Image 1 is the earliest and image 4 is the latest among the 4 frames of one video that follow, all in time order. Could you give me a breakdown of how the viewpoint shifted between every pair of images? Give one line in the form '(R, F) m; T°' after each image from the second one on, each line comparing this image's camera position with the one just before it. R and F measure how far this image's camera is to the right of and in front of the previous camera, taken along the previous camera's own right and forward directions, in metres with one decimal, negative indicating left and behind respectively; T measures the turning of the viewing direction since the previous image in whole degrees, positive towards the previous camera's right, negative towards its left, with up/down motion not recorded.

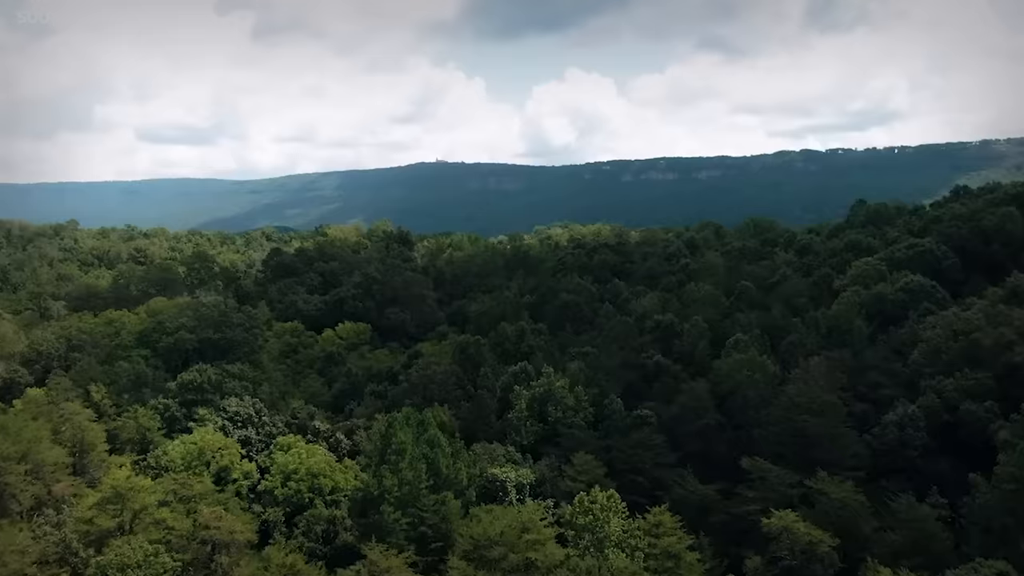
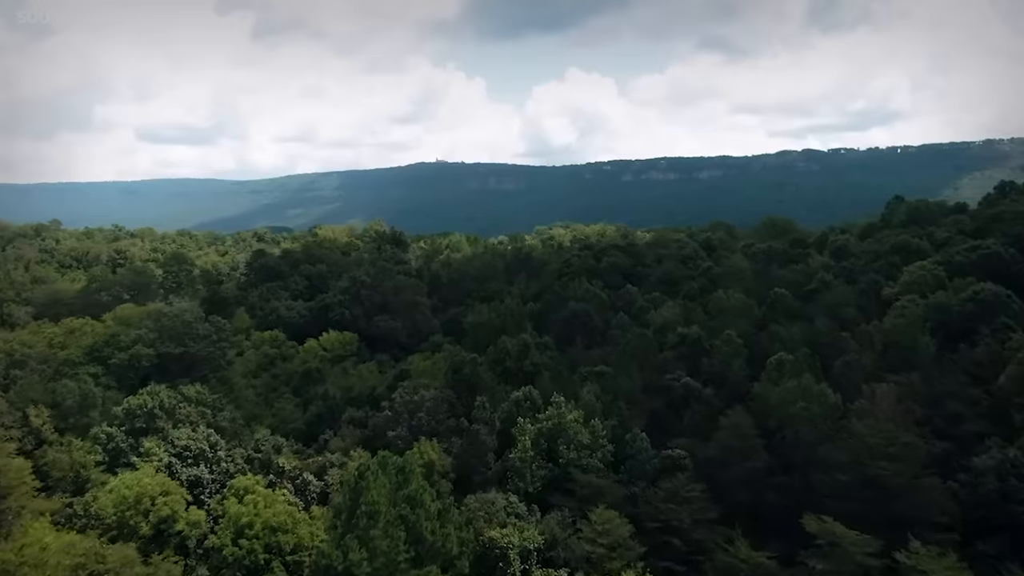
(-0.2, +7.1) m; 0°
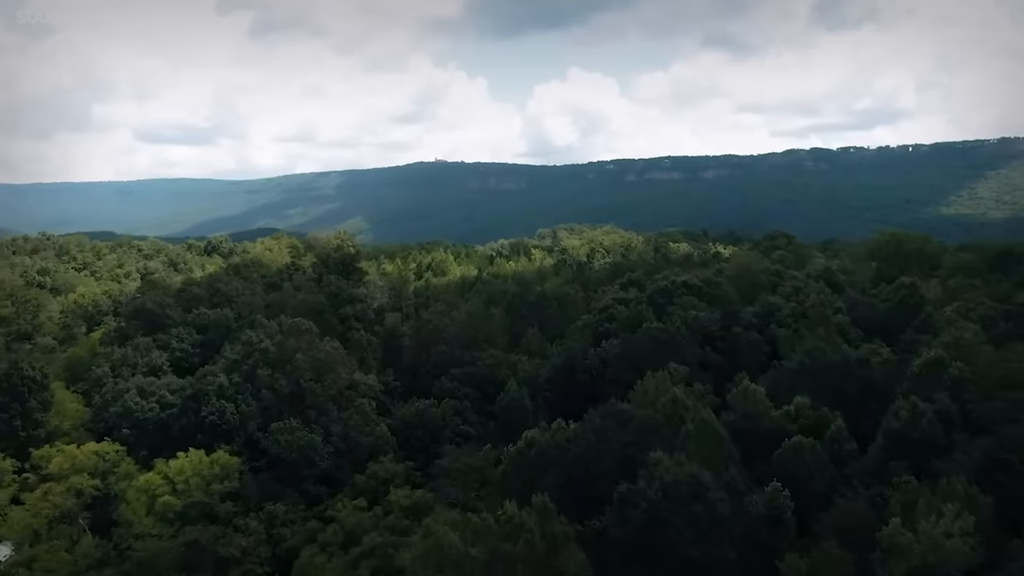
(-0.5, +31.3) m; 0°
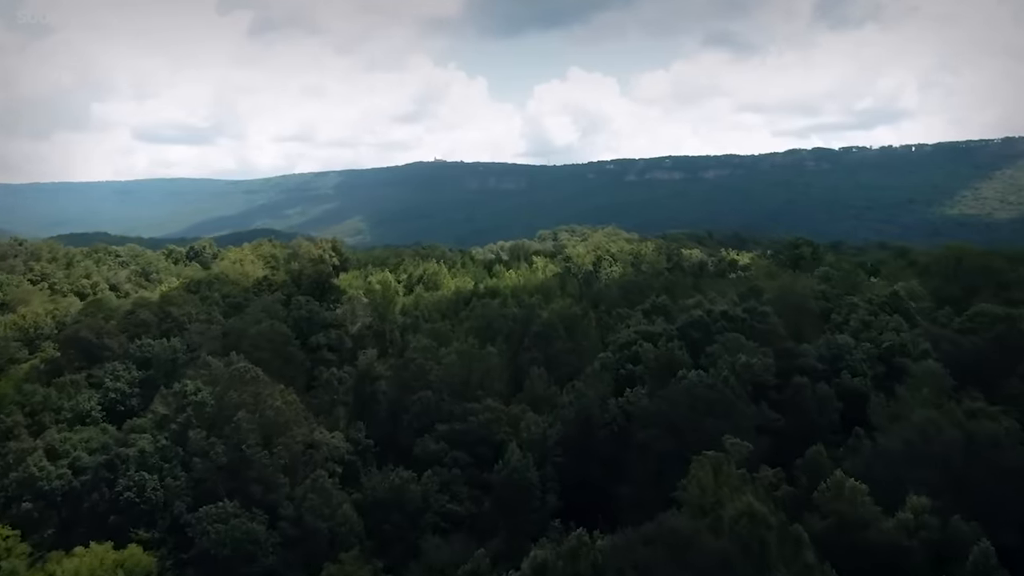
(-0.1, +9.3) m; 0°
